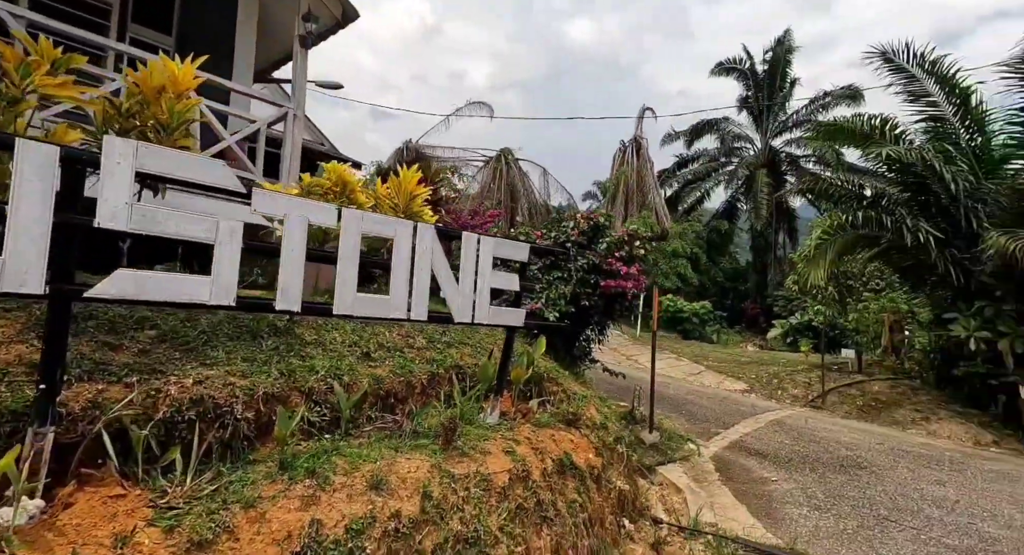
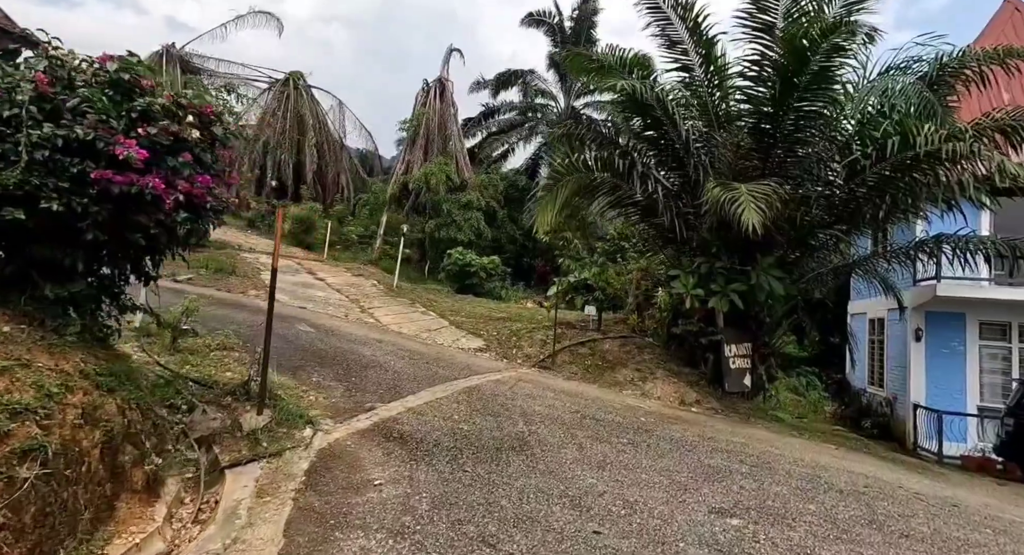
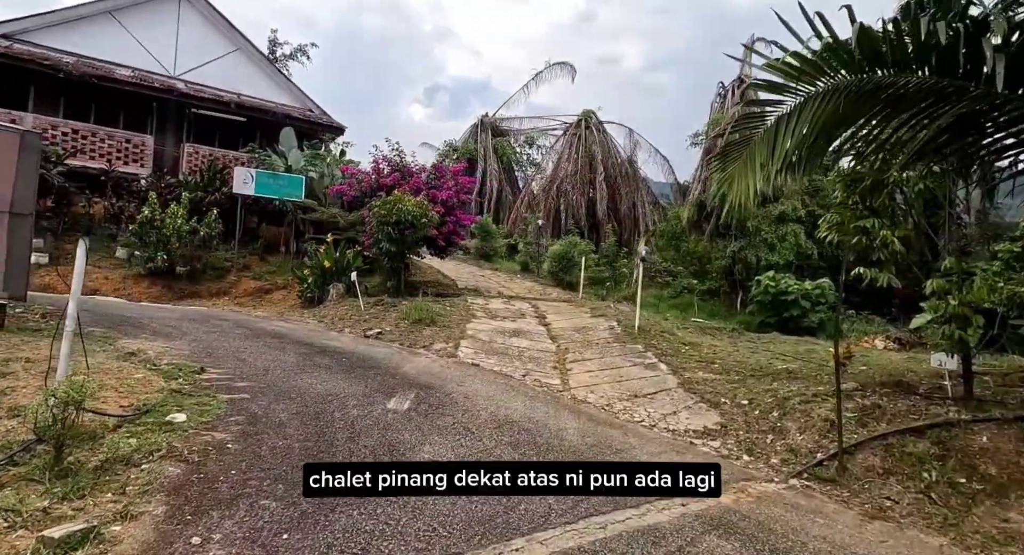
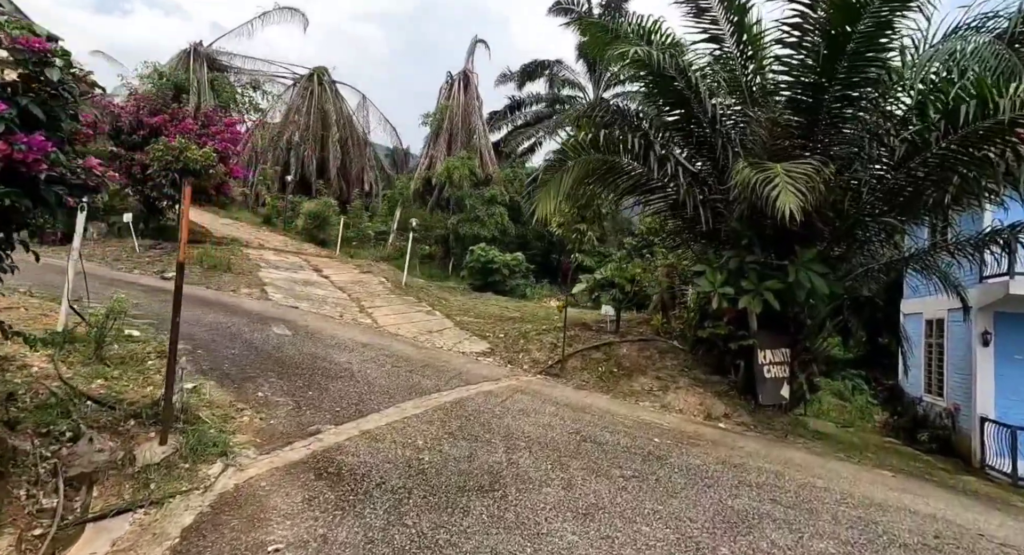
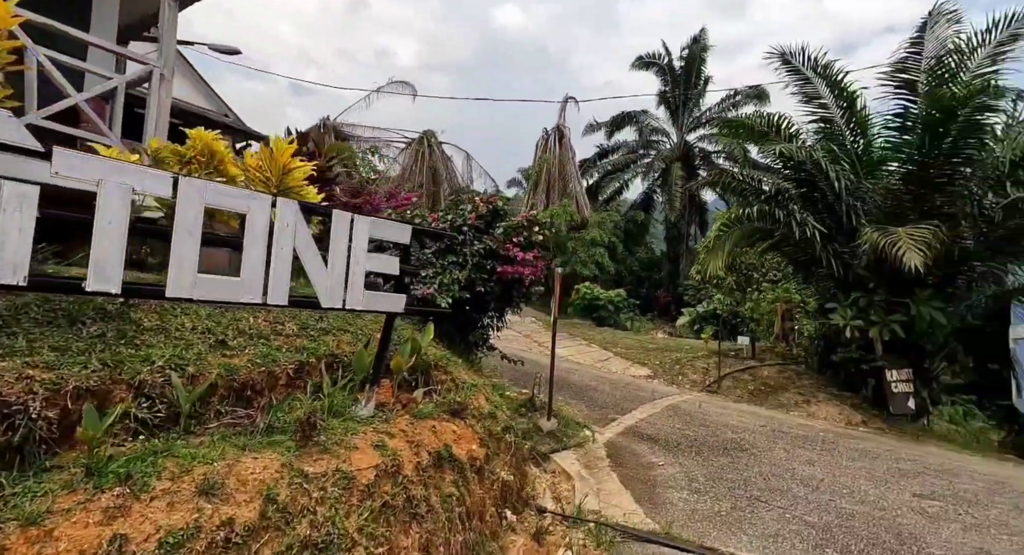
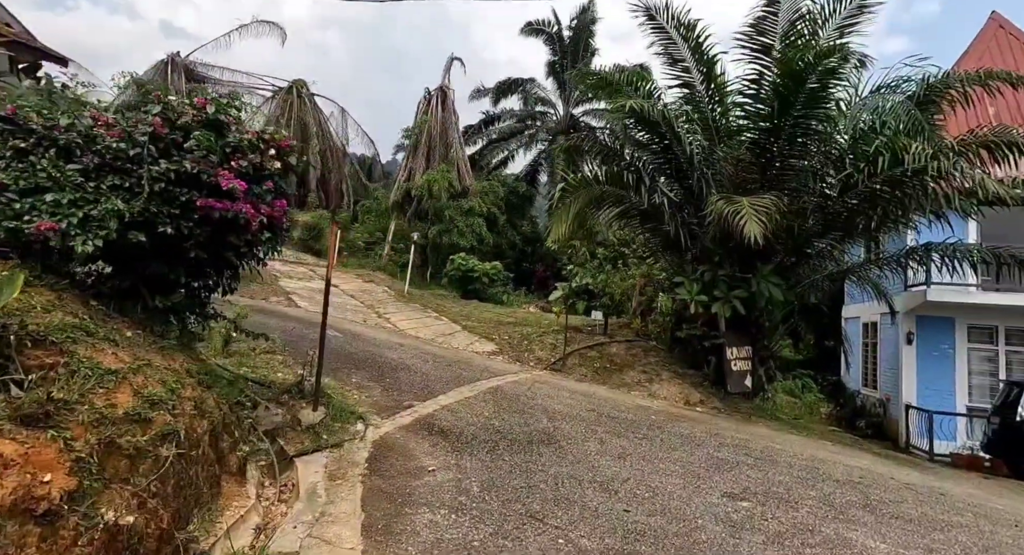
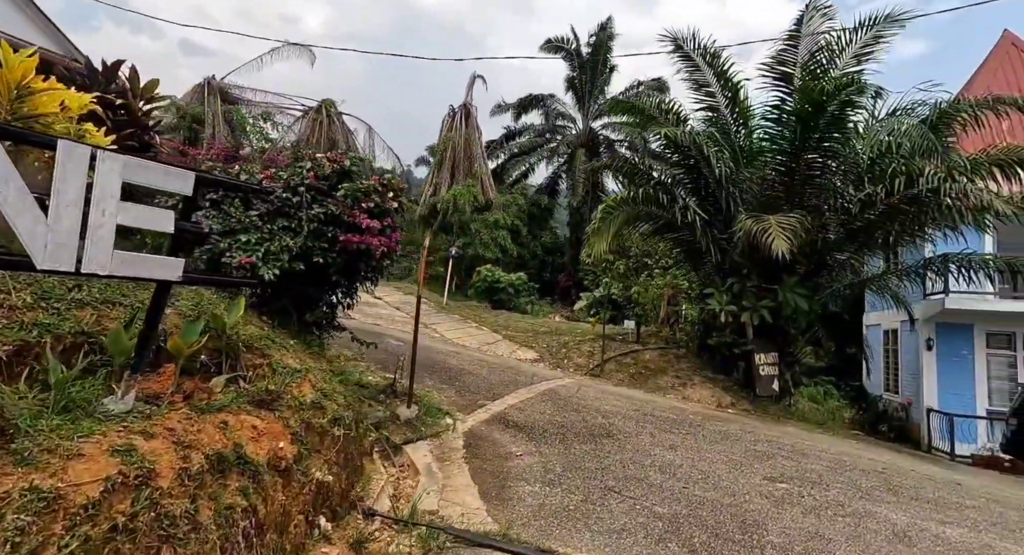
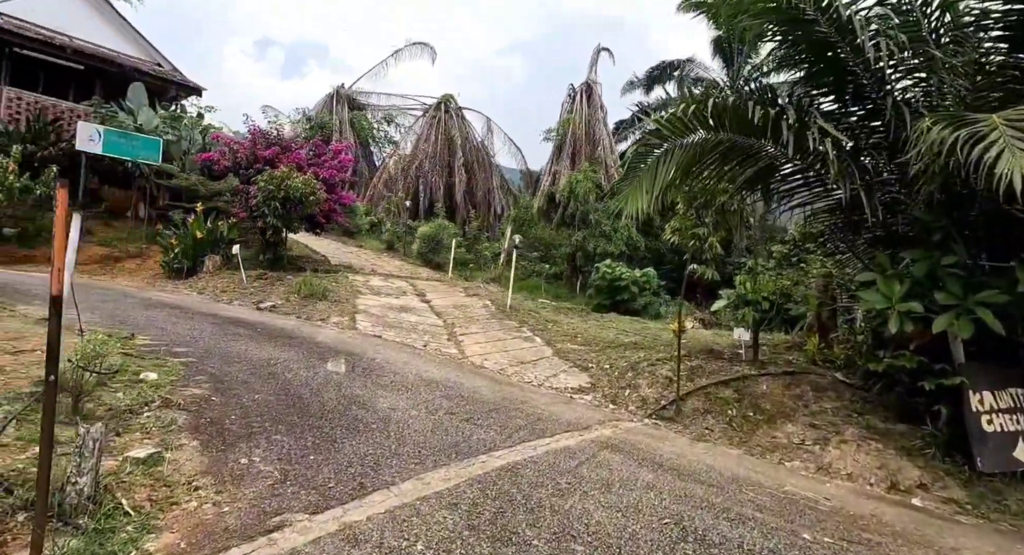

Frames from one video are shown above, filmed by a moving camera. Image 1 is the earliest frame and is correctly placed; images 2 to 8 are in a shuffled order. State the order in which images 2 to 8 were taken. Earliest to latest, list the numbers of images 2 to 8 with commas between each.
5, 7, 6, 2, 4, 8, 3
